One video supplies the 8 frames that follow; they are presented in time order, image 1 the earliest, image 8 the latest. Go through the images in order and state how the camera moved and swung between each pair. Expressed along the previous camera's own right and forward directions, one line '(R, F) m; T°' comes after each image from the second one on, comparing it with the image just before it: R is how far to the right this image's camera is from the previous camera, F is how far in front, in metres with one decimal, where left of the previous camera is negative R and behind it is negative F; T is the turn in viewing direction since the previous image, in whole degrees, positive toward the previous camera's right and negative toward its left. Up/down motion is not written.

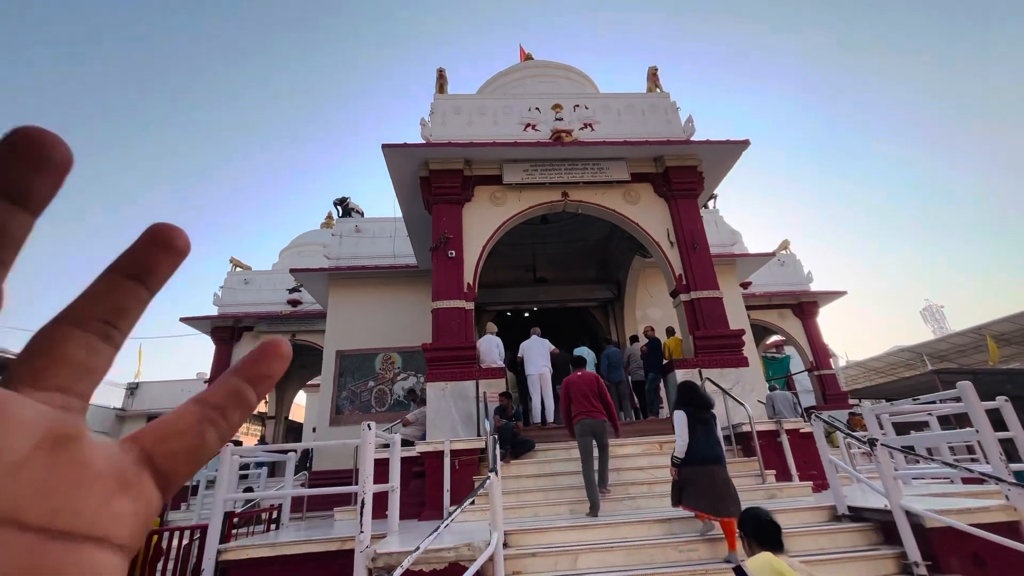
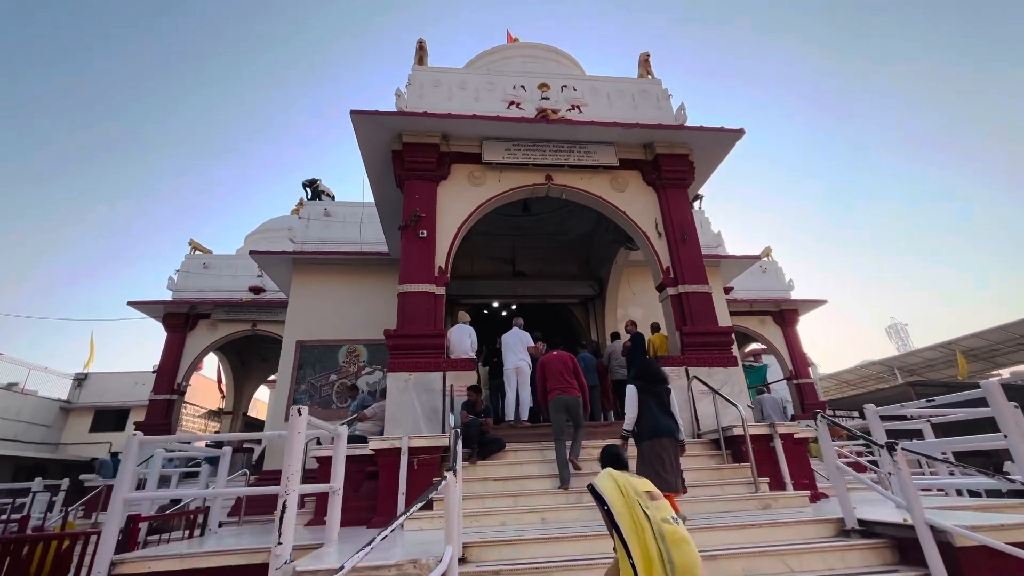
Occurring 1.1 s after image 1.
(+0.1, +0.7) m; +3°
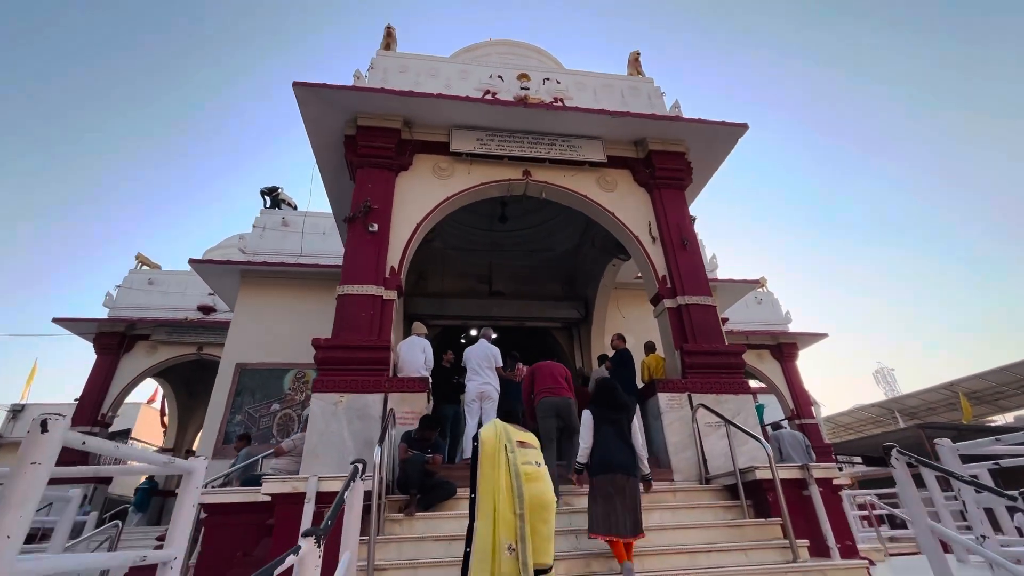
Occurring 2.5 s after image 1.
(+0.3, +1.3) m; +1°
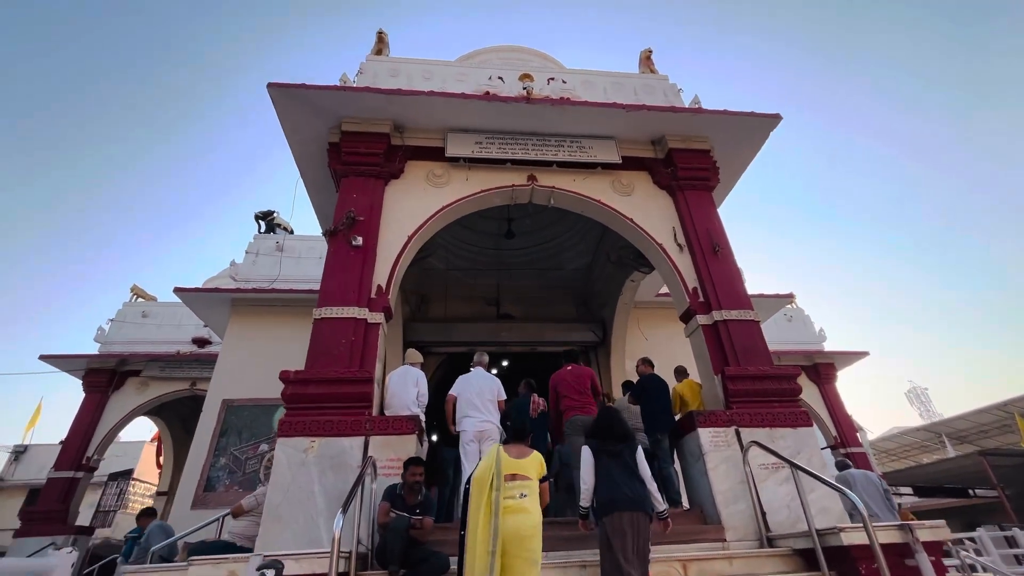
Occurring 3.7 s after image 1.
(+0.1, +0.9) m; -2°
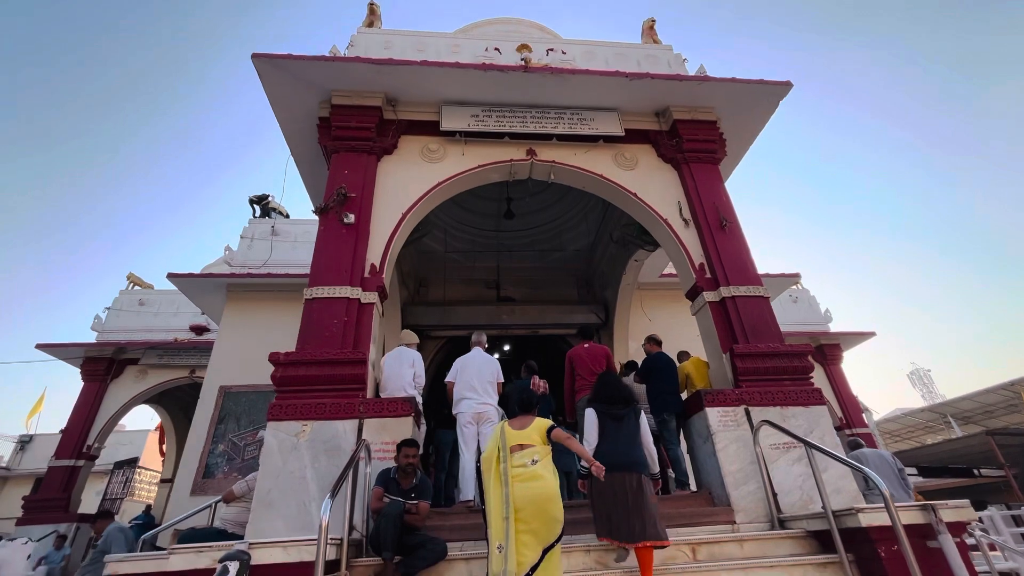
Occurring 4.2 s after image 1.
(0.0, +0.2) m; 0°
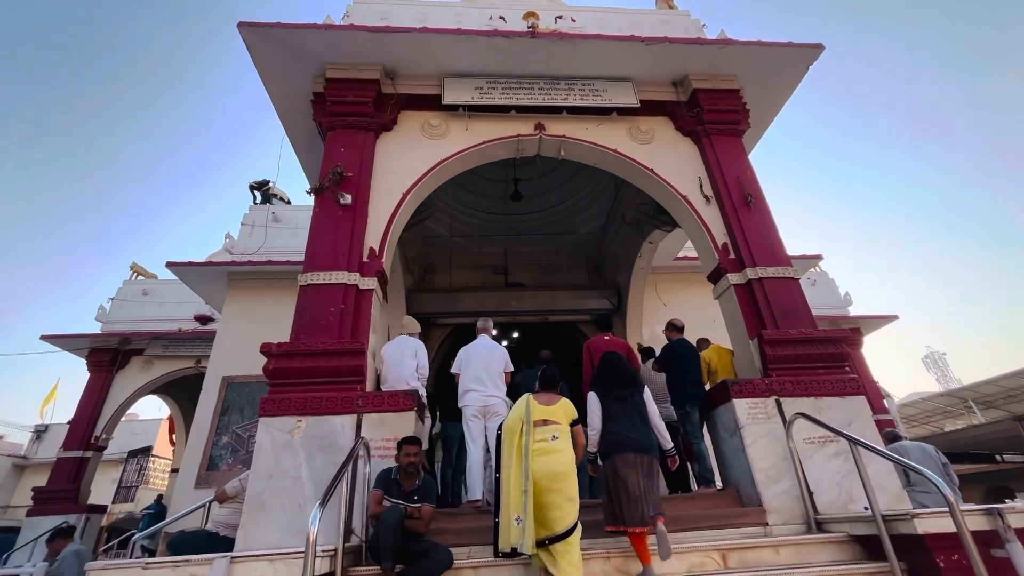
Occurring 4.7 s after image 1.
(0.0, +0.4) m; -1°
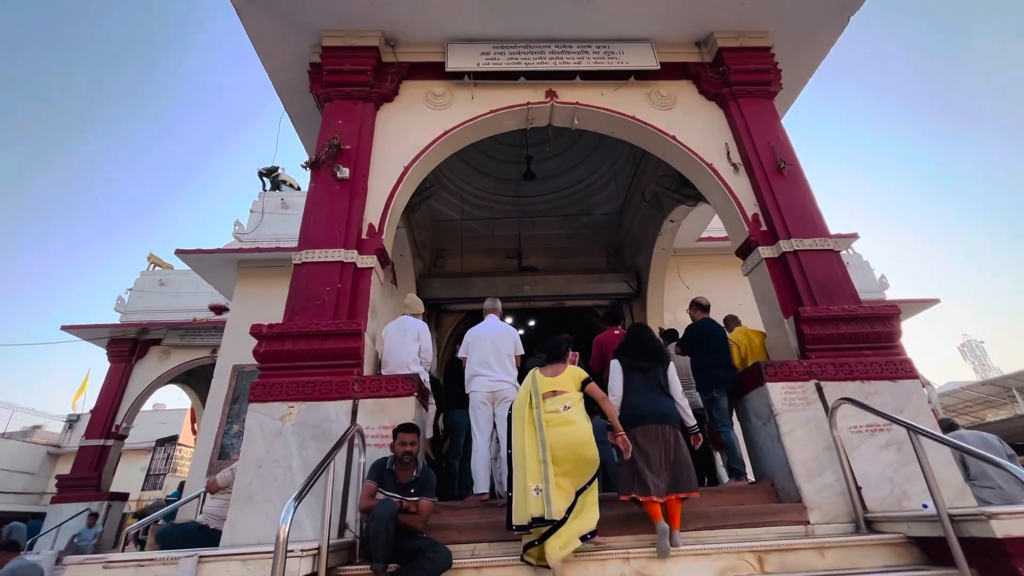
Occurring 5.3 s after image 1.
(+0.1, +0.4) m; -2°
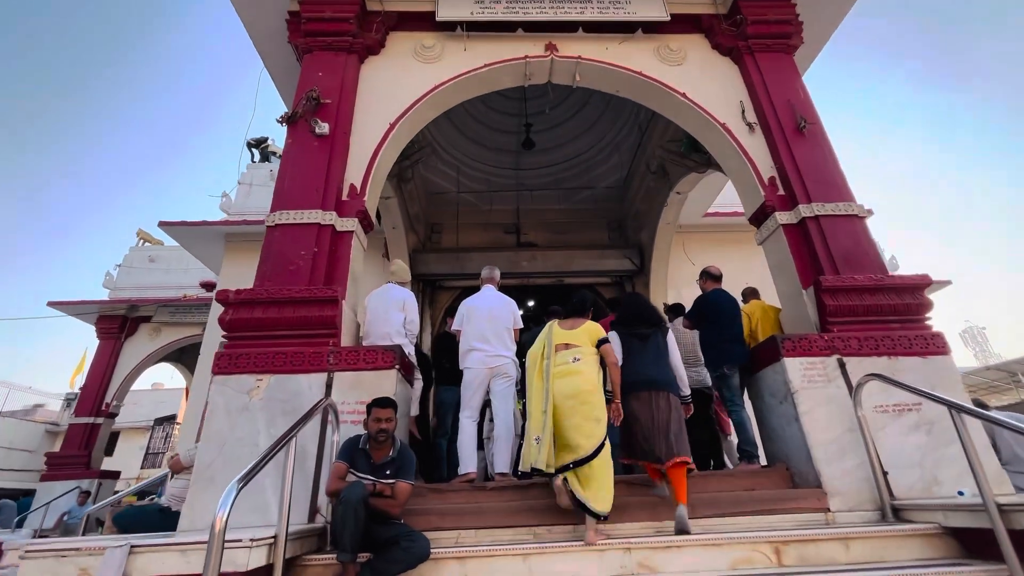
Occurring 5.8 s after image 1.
(+0.1, +0.4) m; 0°
